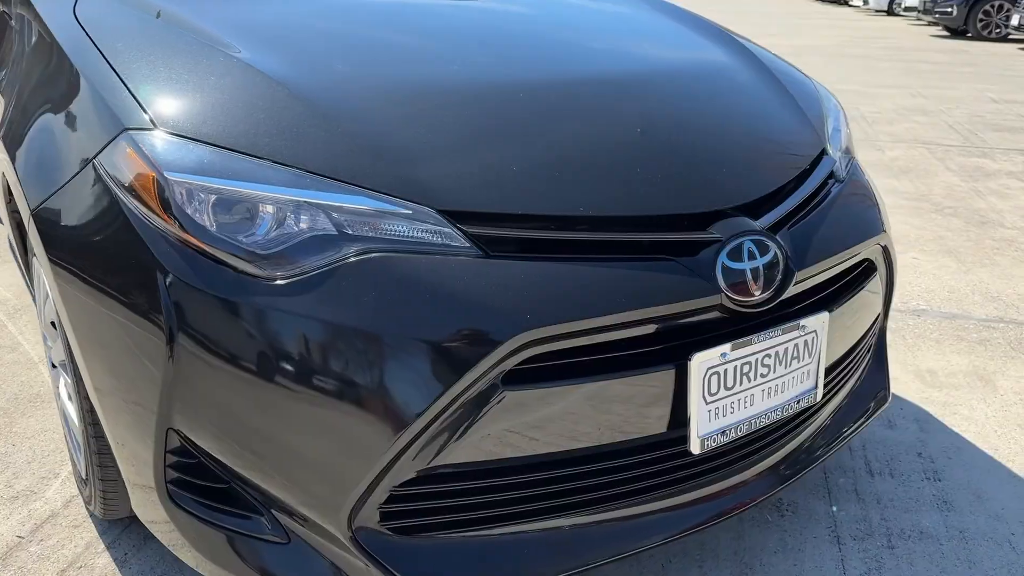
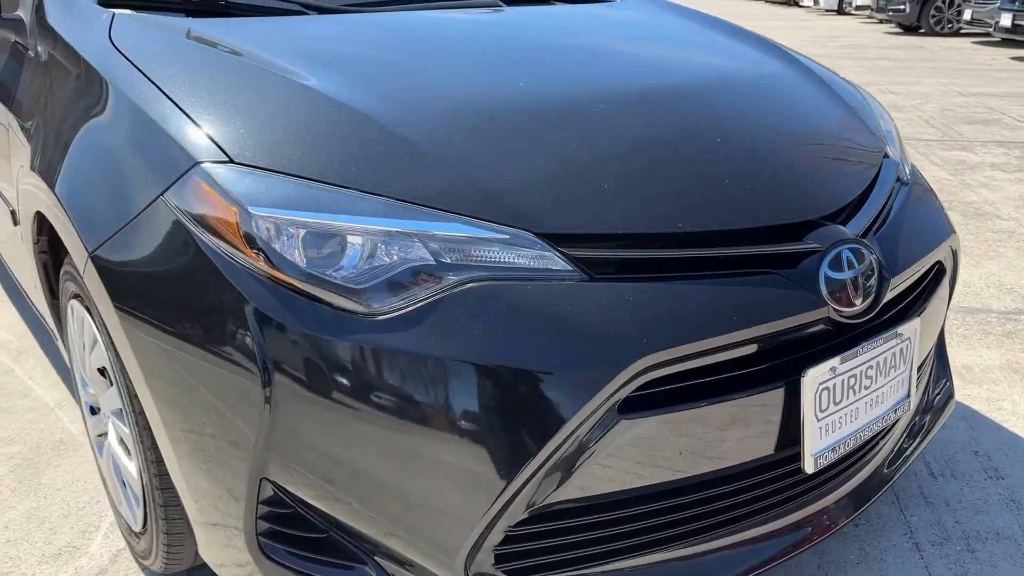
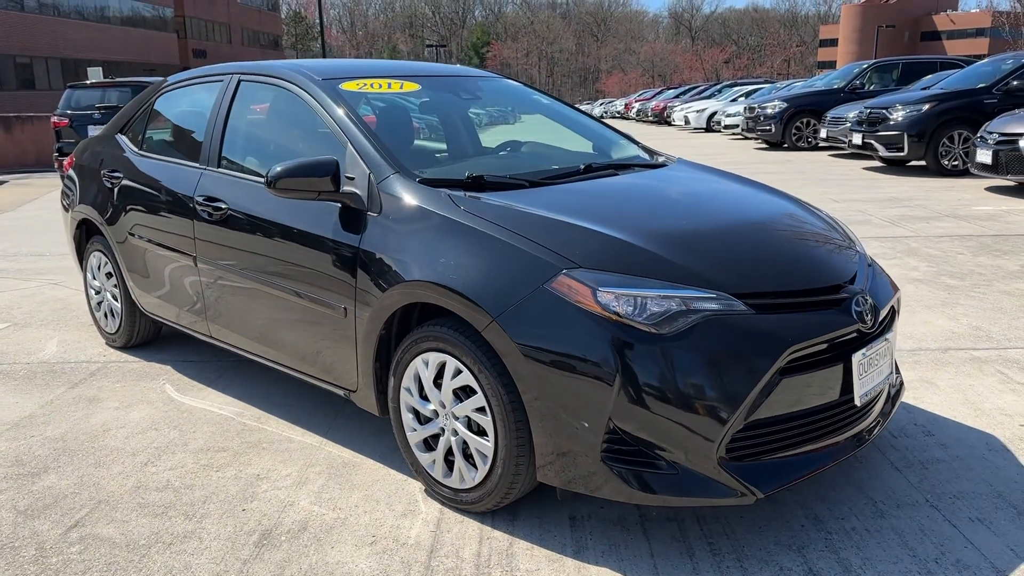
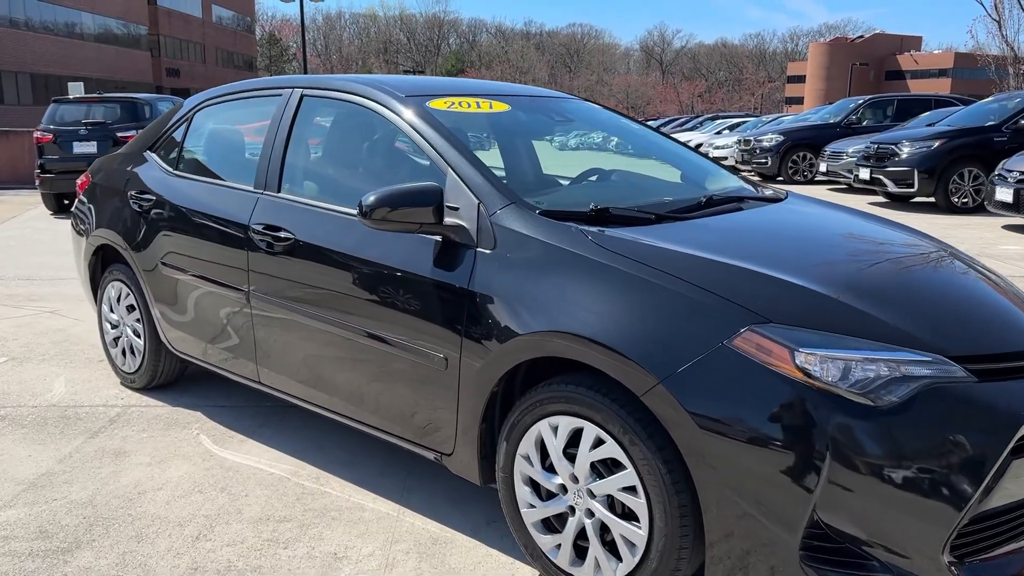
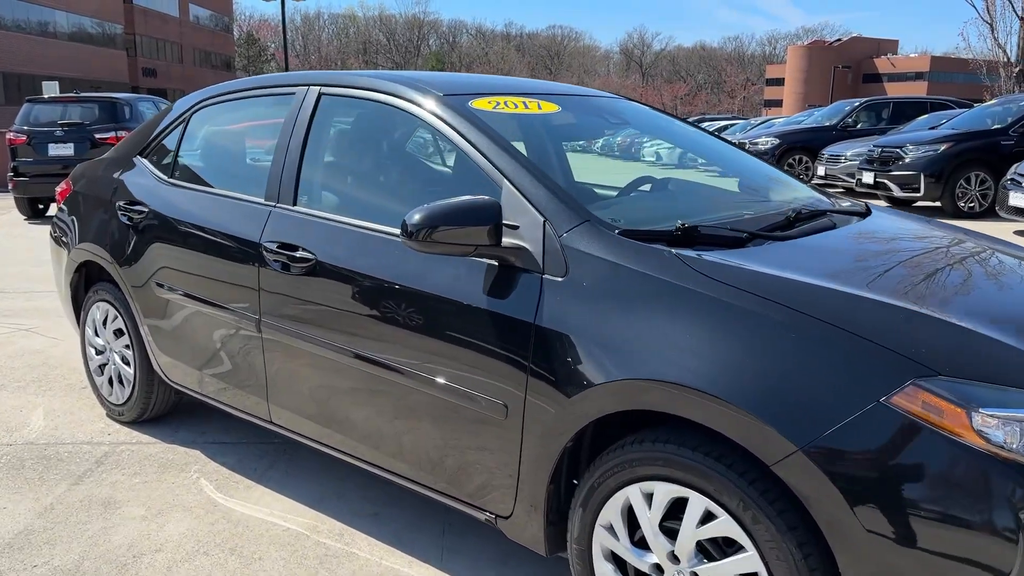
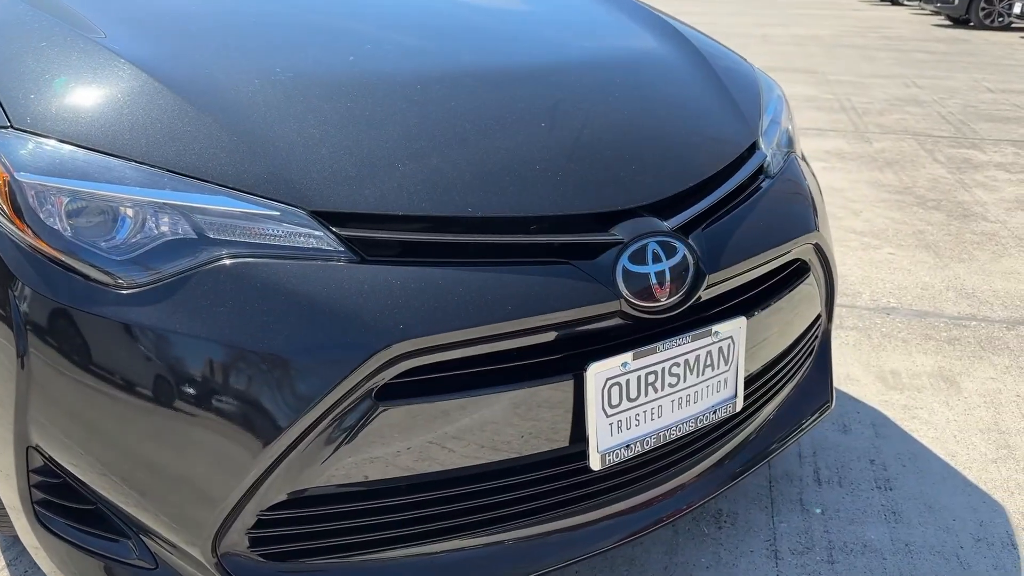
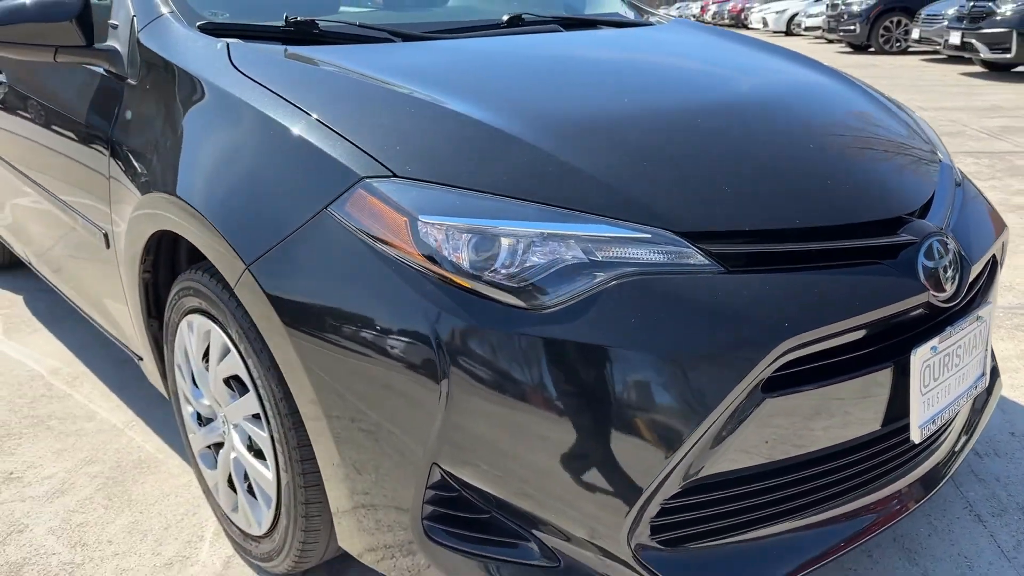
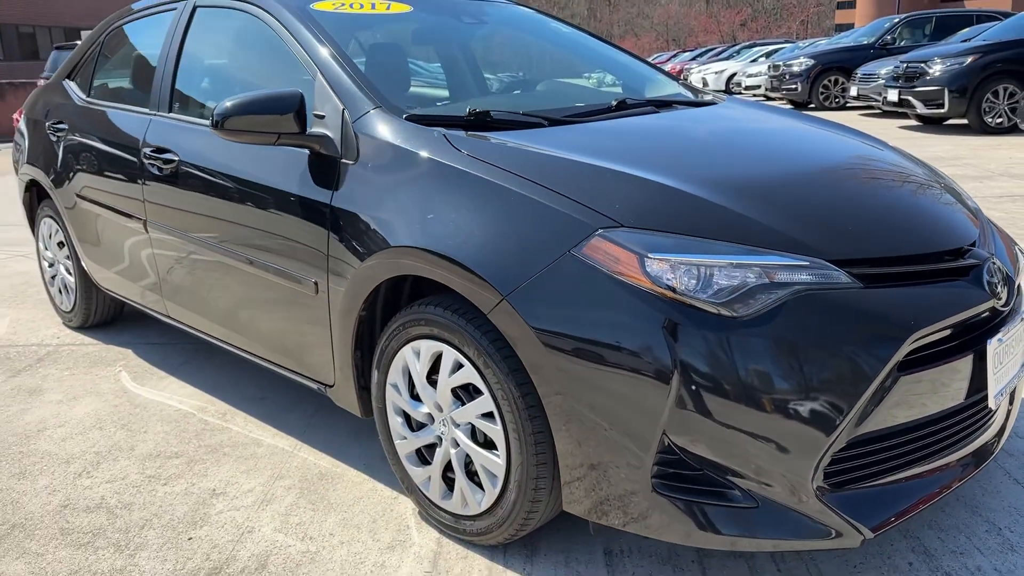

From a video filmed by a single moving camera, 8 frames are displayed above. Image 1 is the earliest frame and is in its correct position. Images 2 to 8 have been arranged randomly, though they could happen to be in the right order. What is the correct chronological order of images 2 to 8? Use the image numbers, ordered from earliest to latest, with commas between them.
6, 2, 7, 8, 3, 4, 5
